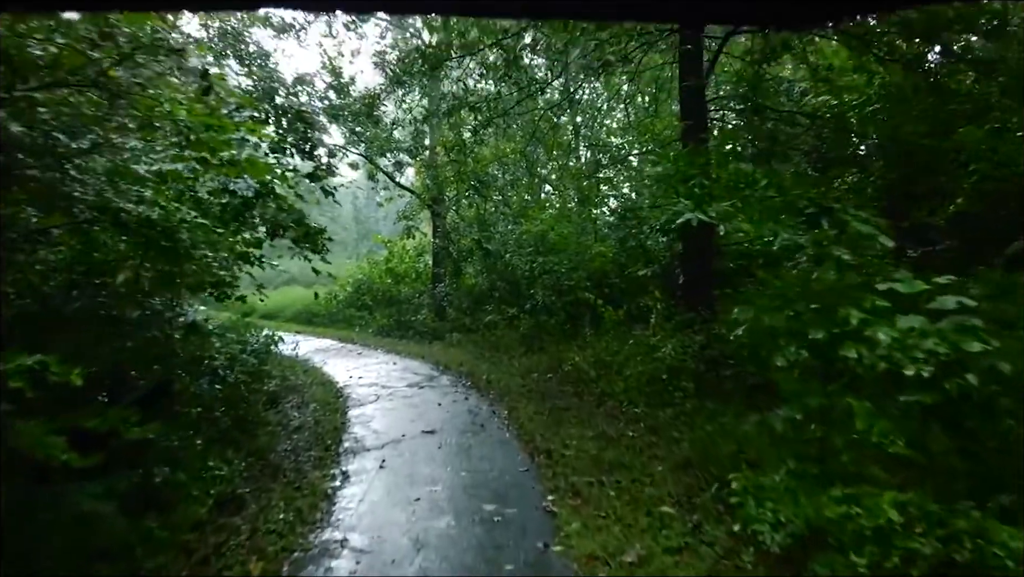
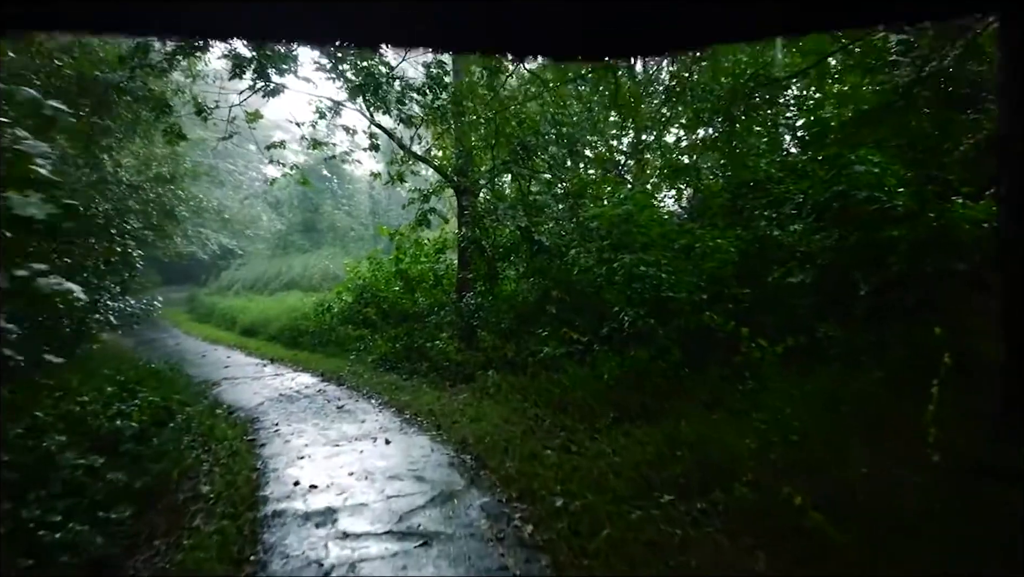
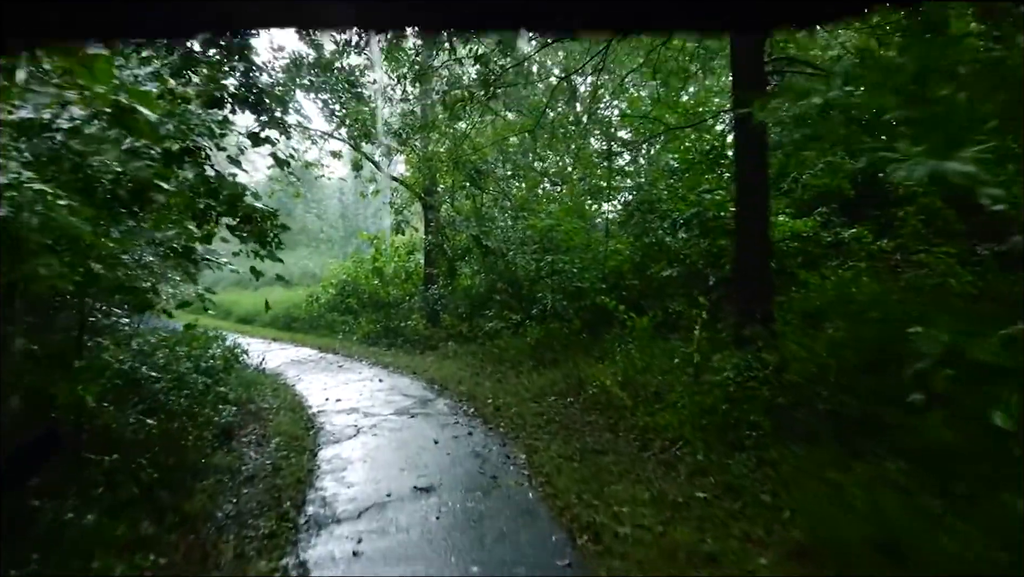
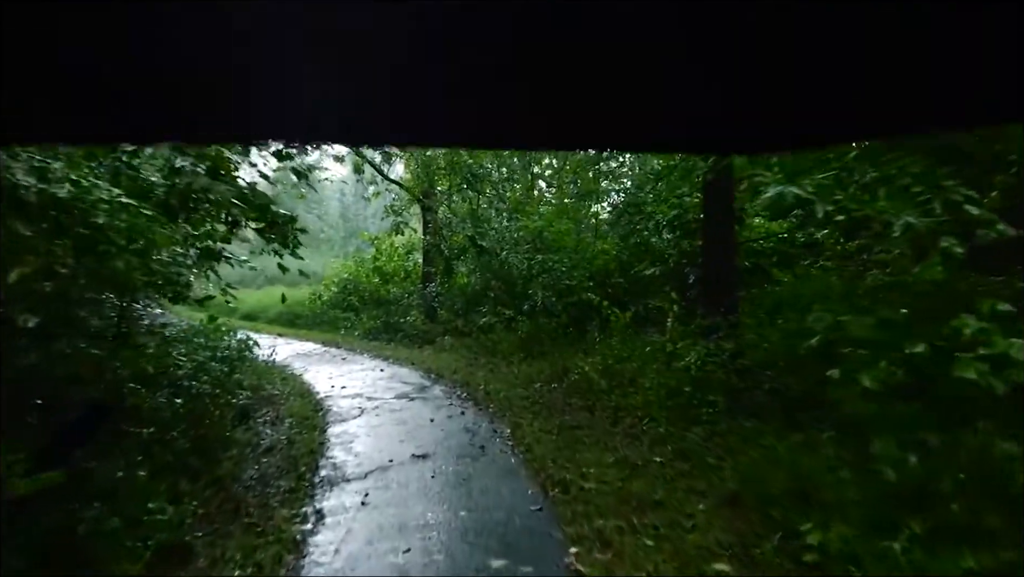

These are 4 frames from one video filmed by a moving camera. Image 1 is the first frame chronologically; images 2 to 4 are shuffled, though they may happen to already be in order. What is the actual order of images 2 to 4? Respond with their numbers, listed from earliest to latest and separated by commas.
4, 3, 2
